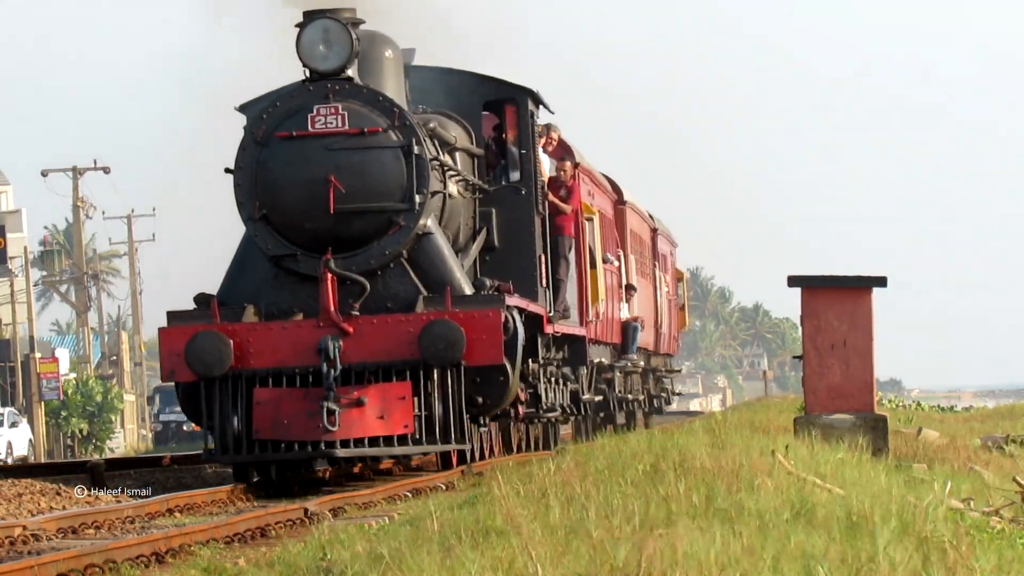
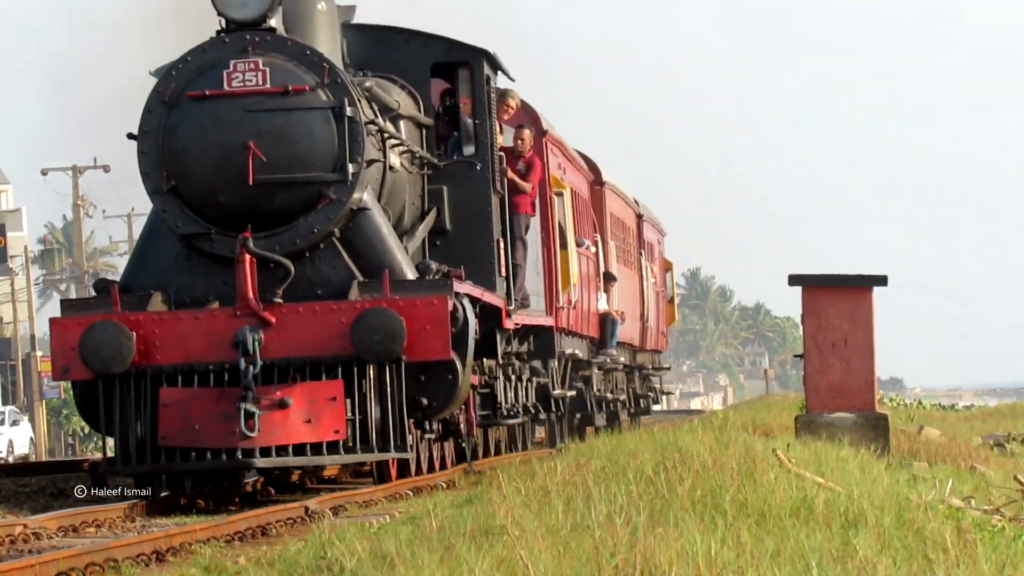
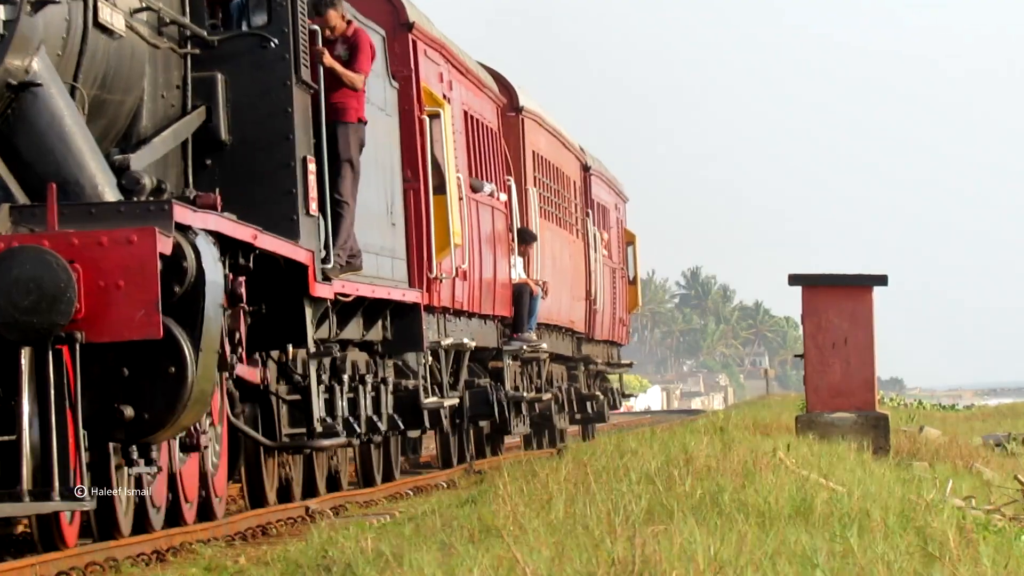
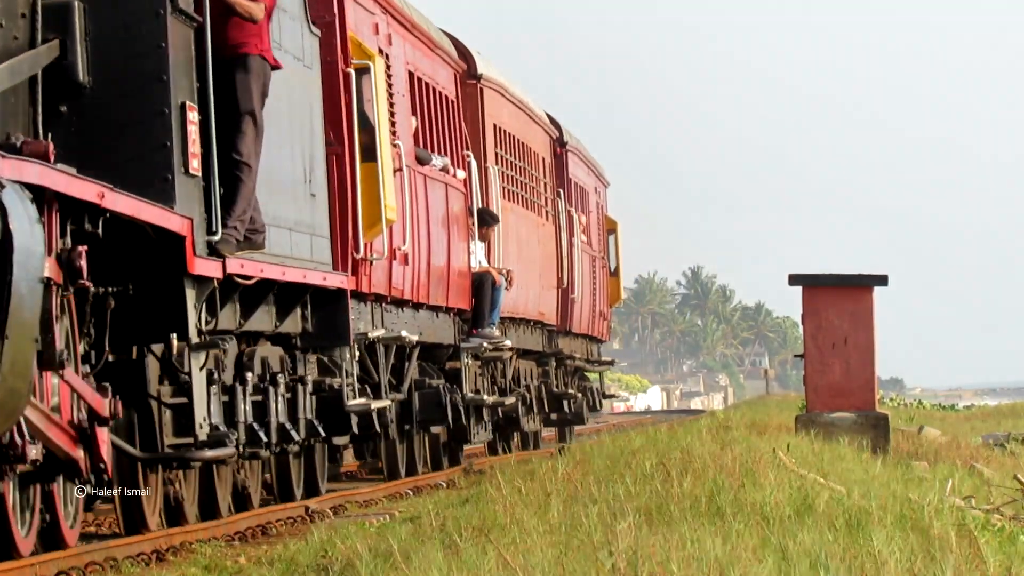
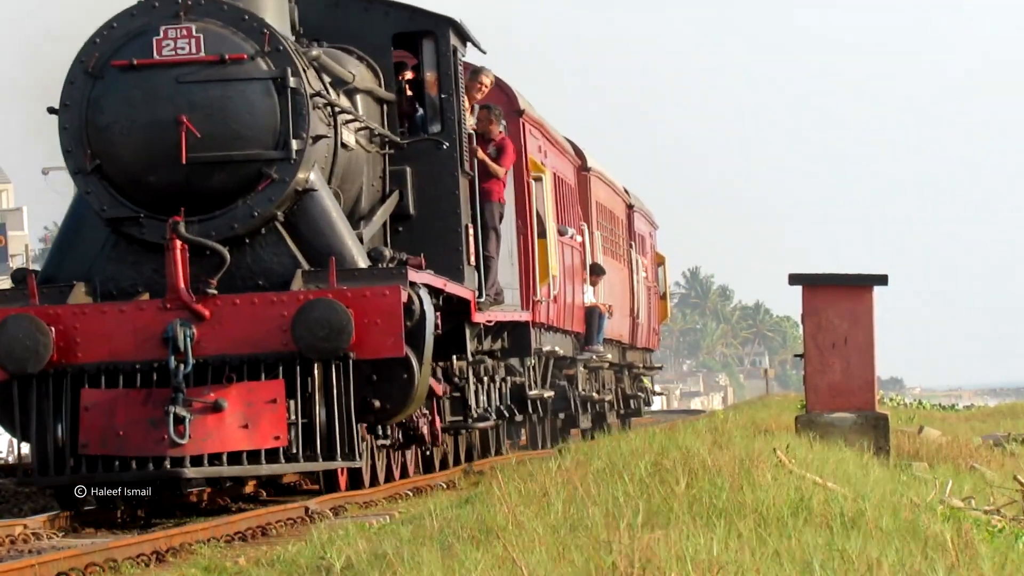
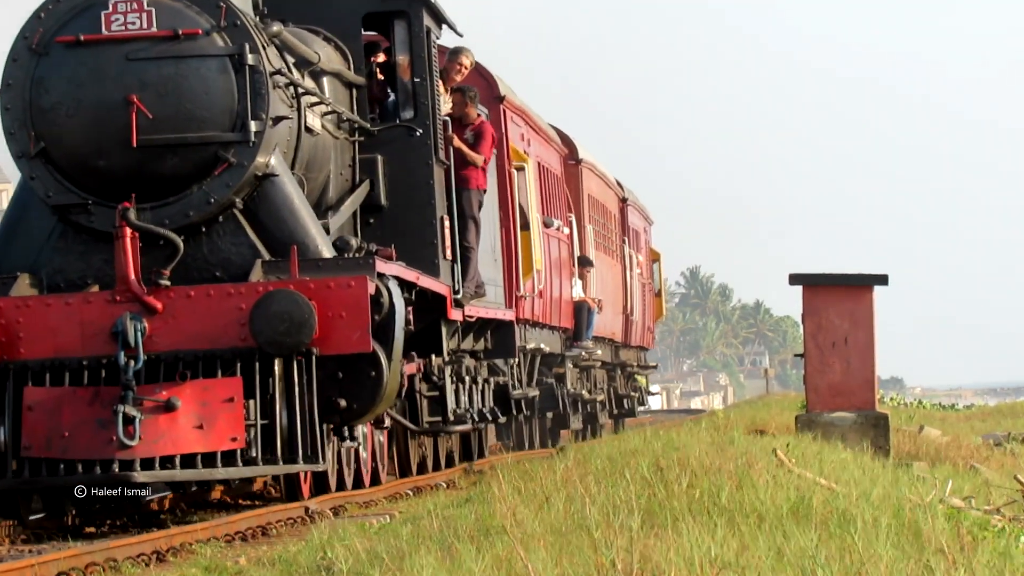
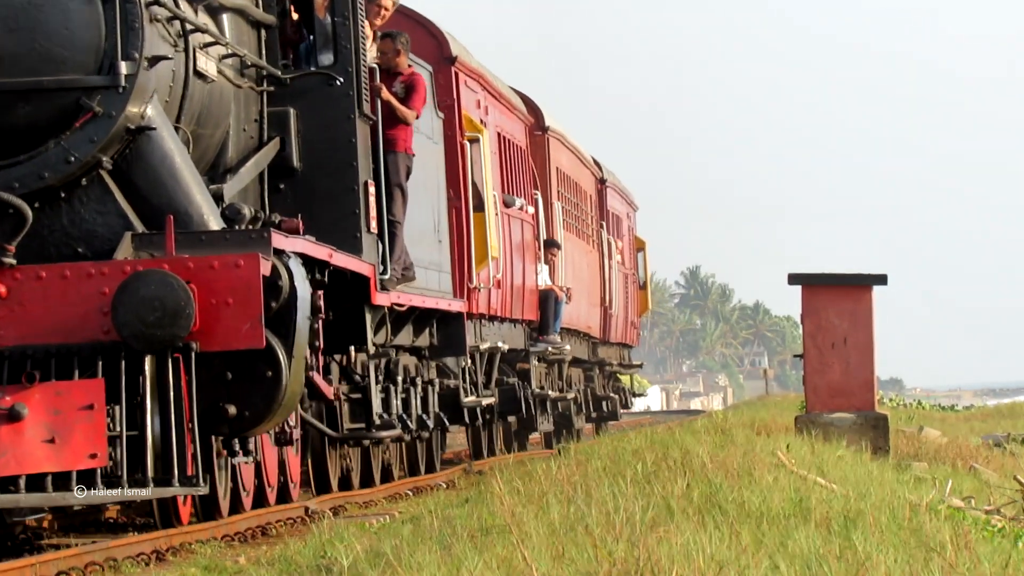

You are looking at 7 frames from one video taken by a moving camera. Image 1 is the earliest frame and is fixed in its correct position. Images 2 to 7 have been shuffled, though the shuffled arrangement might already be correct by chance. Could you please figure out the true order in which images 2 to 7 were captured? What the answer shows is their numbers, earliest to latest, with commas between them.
2, 5, 6, 7, 3, 4
